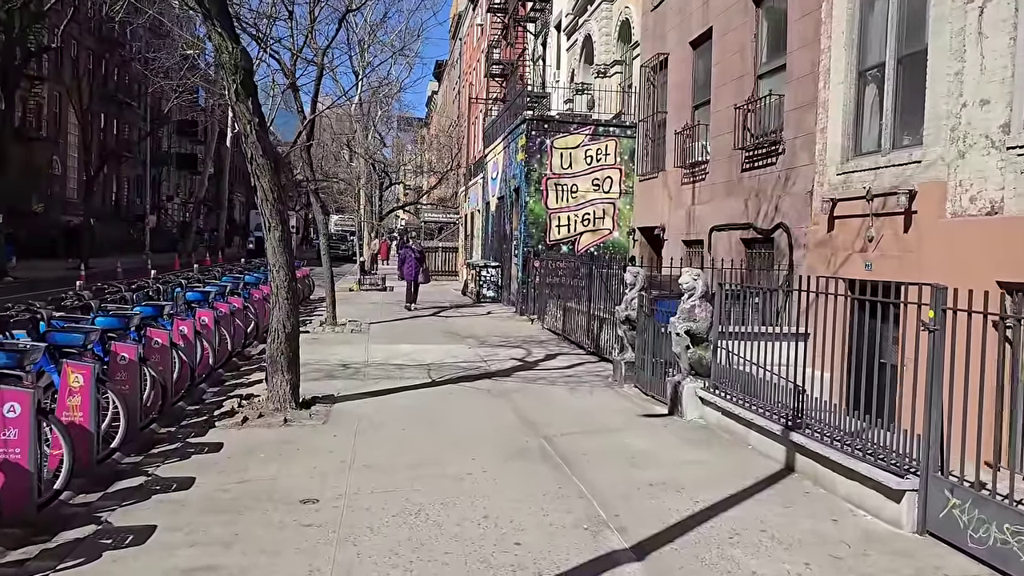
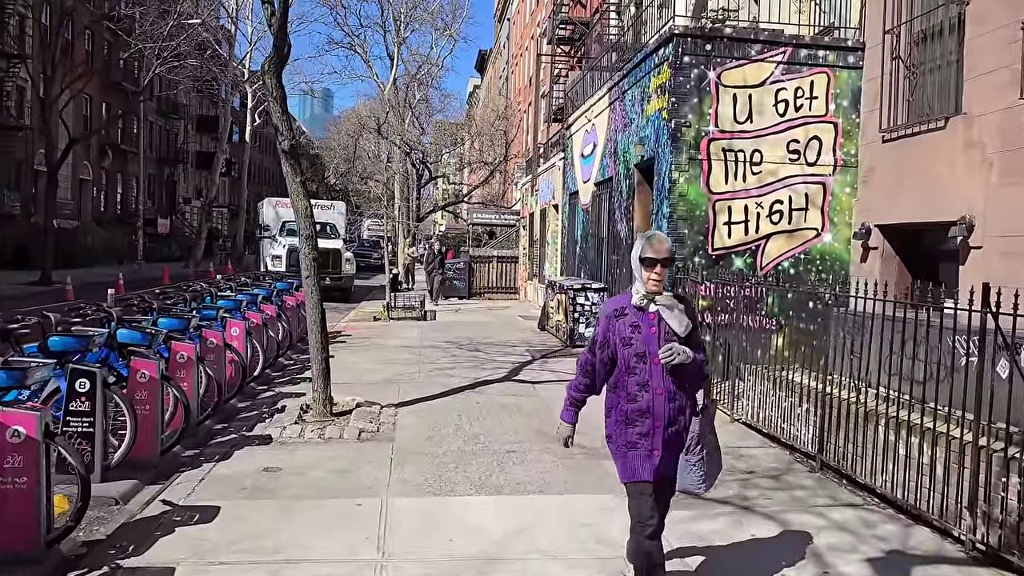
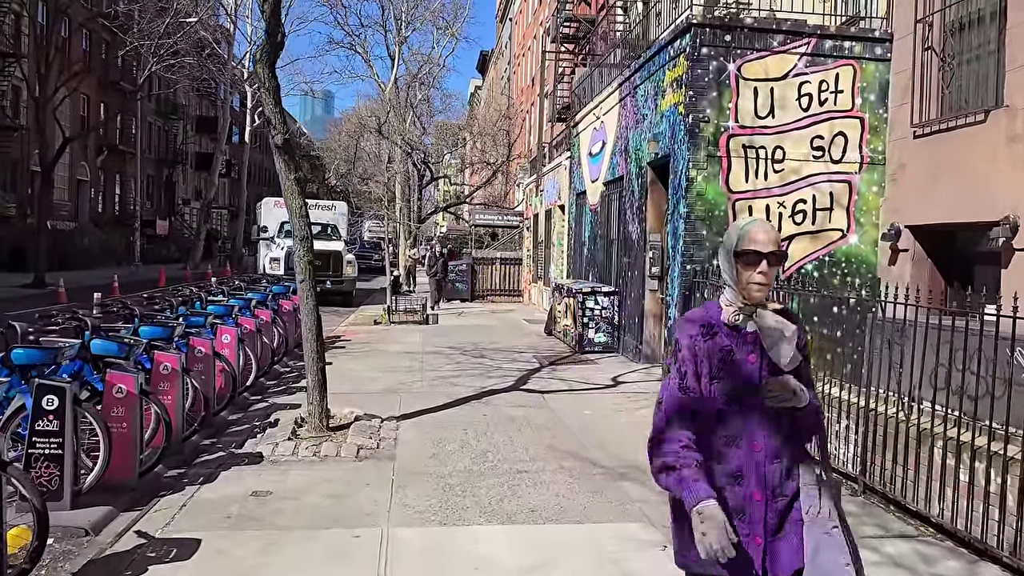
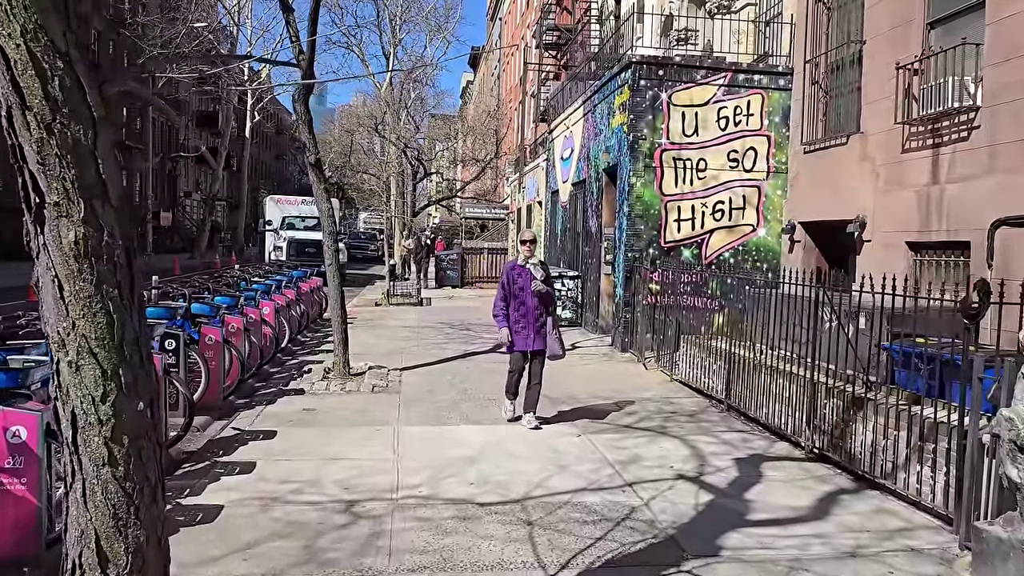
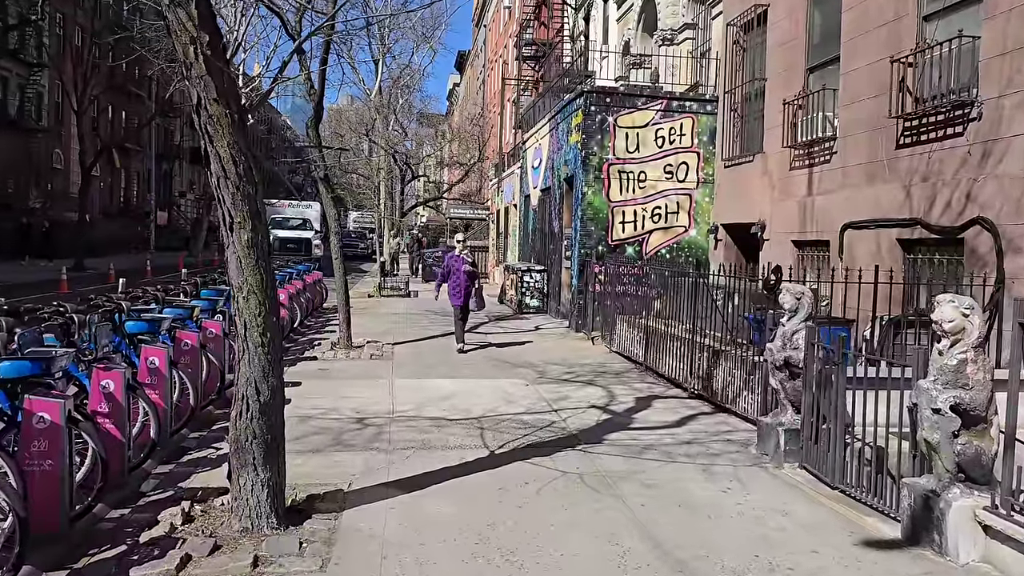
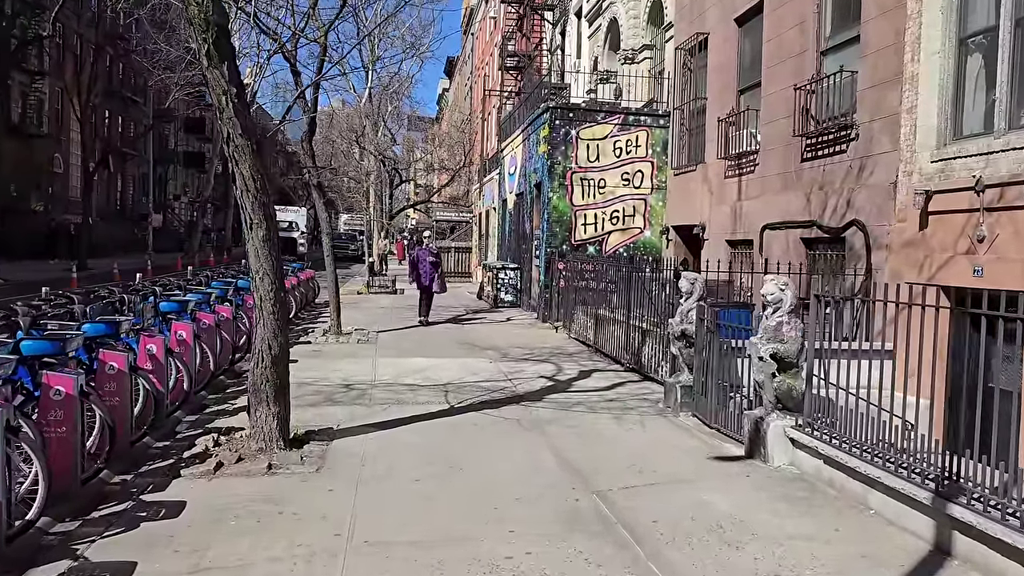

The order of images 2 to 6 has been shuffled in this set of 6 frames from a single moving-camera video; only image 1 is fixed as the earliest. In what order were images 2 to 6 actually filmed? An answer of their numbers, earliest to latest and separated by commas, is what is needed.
6, 5, 4, 2, 3
